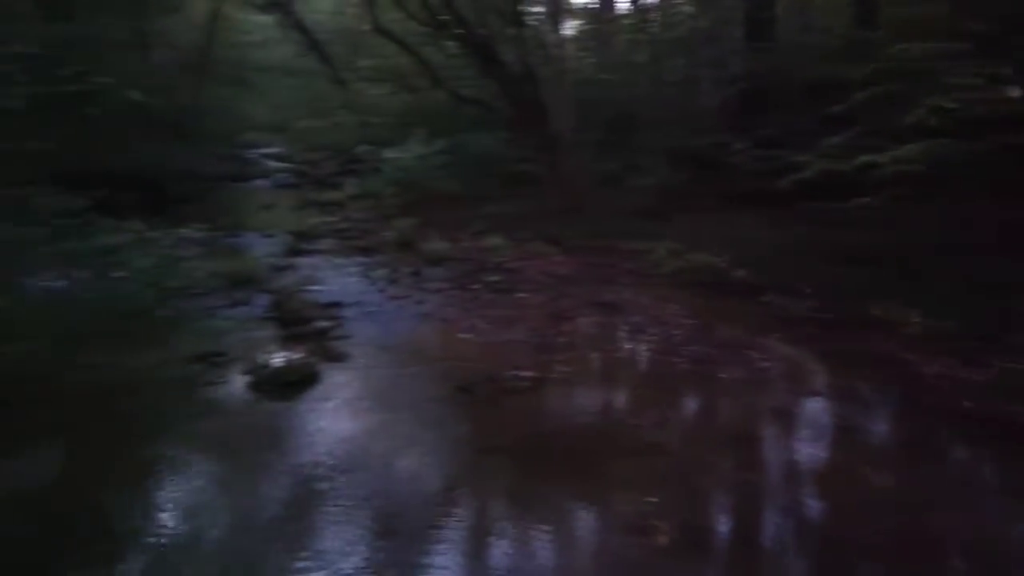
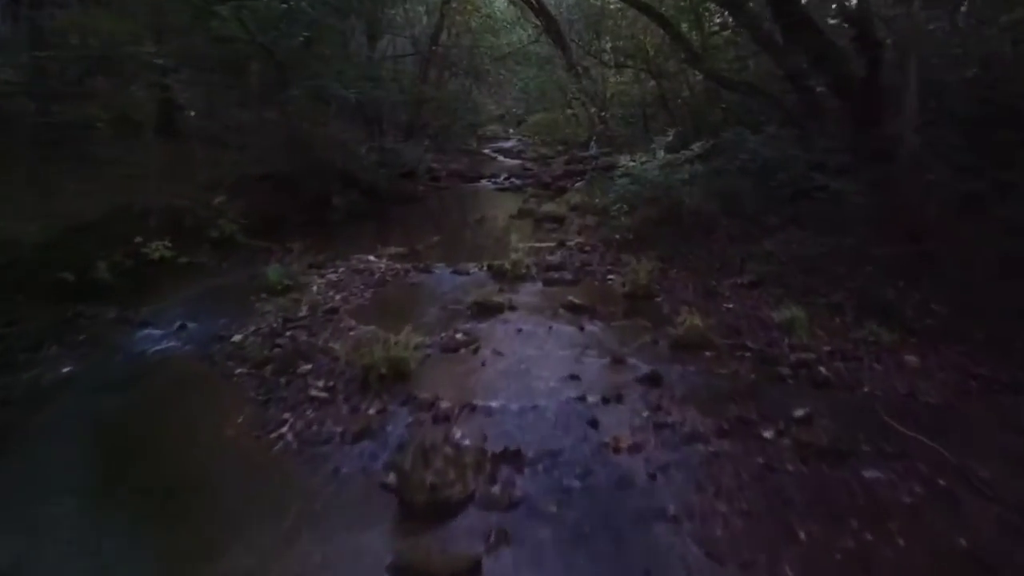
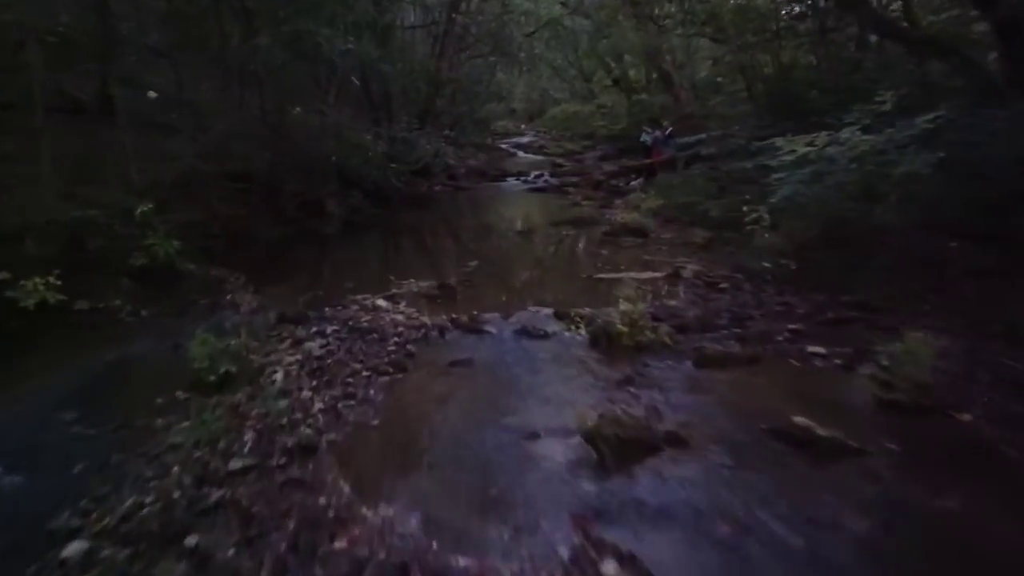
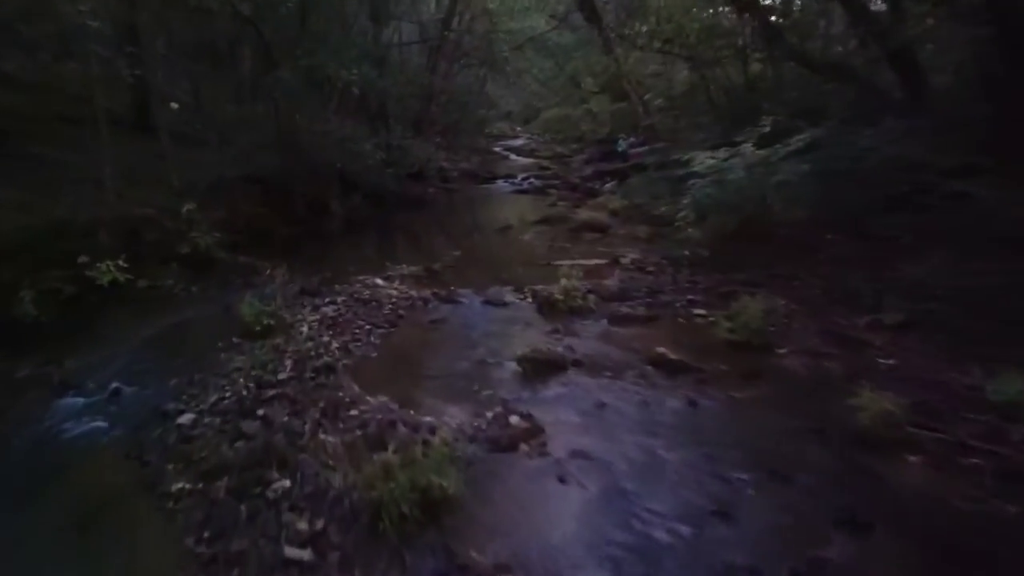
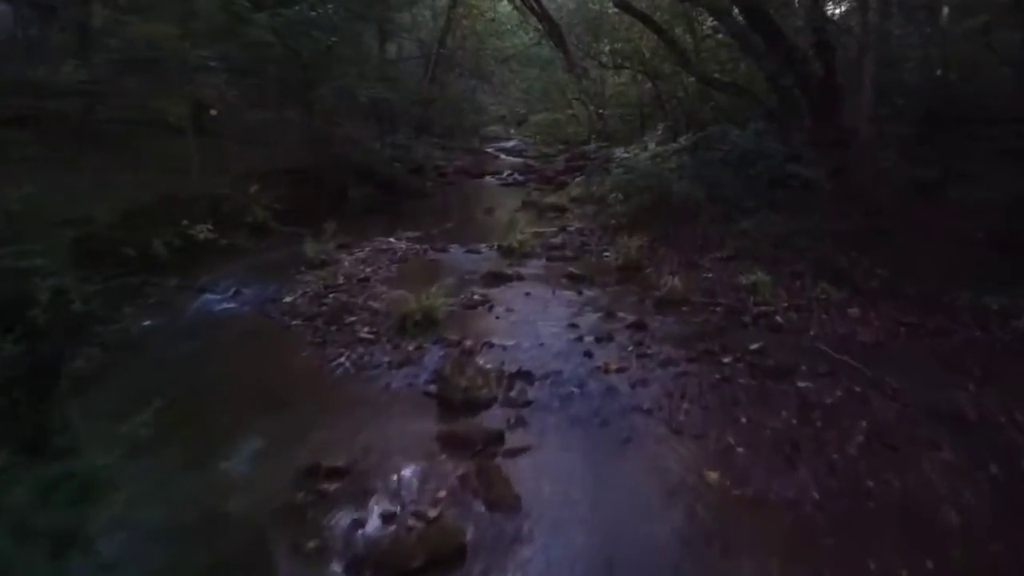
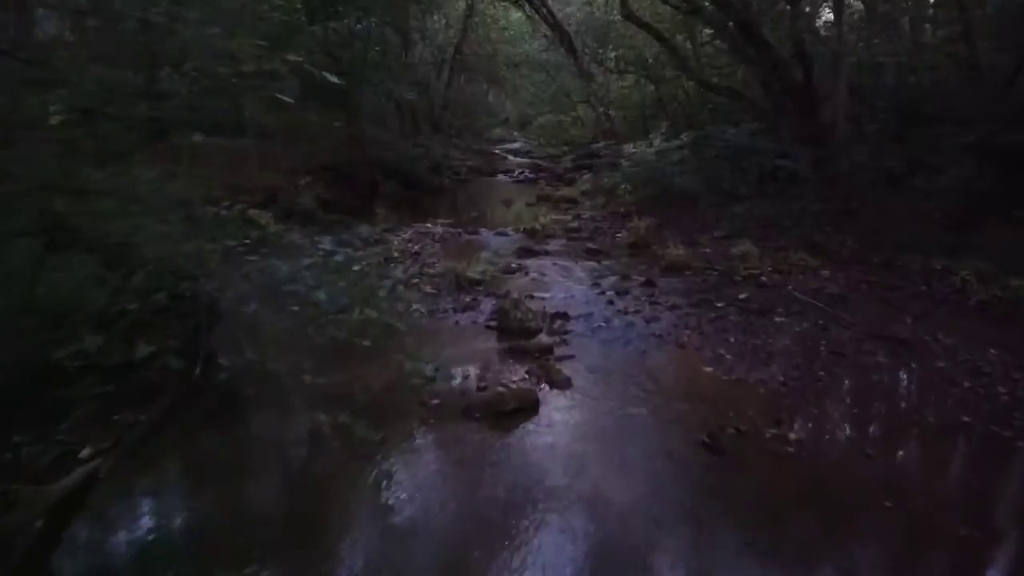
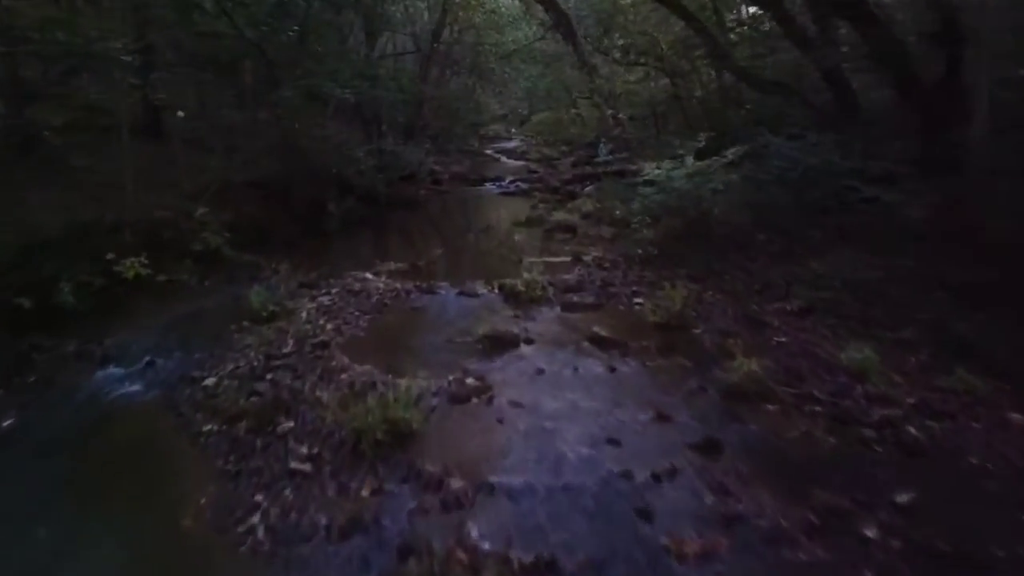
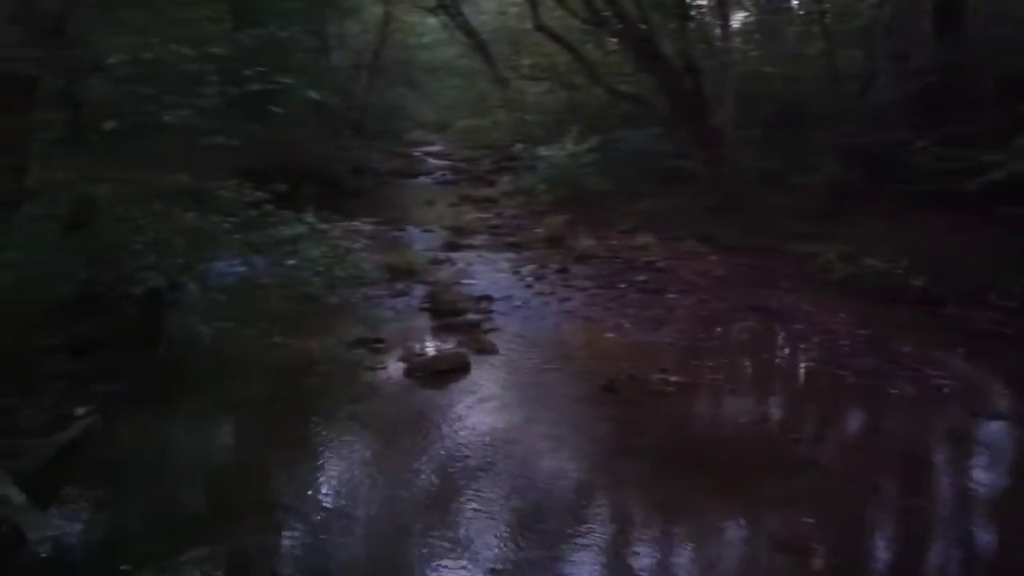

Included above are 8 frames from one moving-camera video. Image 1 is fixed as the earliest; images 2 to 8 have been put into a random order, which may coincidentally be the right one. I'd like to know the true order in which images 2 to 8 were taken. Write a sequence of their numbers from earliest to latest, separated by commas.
8, 6, 5, 2, 7, 4, 3
